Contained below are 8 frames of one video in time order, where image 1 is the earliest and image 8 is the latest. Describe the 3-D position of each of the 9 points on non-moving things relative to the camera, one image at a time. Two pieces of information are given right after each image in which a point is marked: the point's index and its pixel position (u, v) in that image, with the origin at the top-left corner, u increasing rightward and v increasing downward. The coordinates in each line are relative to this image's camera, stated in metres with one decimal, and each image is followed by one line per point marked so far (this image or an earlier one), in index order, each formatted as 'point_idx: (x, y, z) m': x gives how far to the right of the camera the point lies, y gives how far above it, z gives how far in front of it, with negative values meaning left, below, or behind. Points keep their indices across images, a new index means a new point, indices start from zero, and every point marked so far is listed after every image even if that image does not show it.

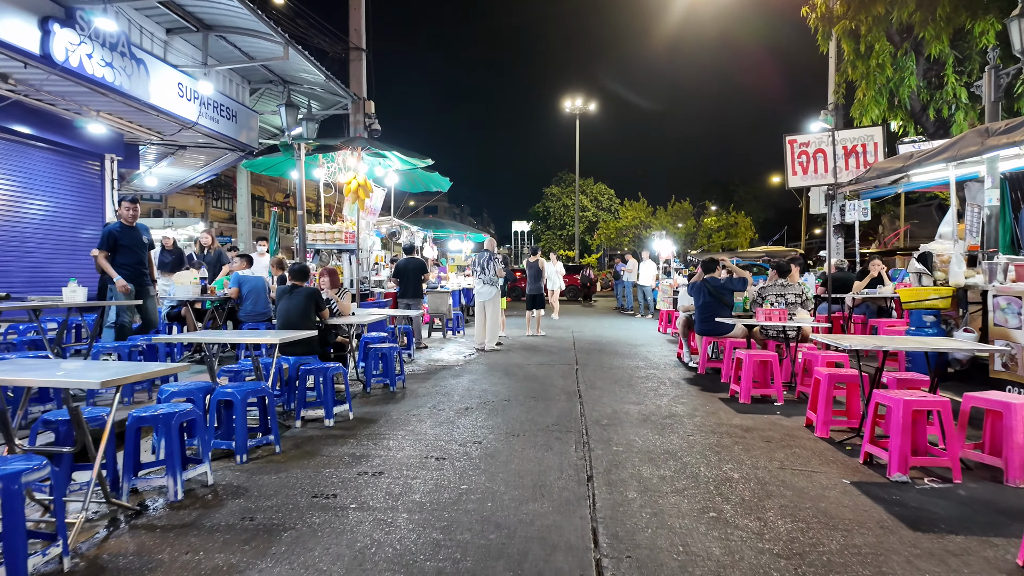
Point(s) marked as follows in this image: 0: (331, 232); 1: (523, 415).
0: (-3.0, +1.0, +9.7) m
1: (+0.1, -1.1, +5.1) m
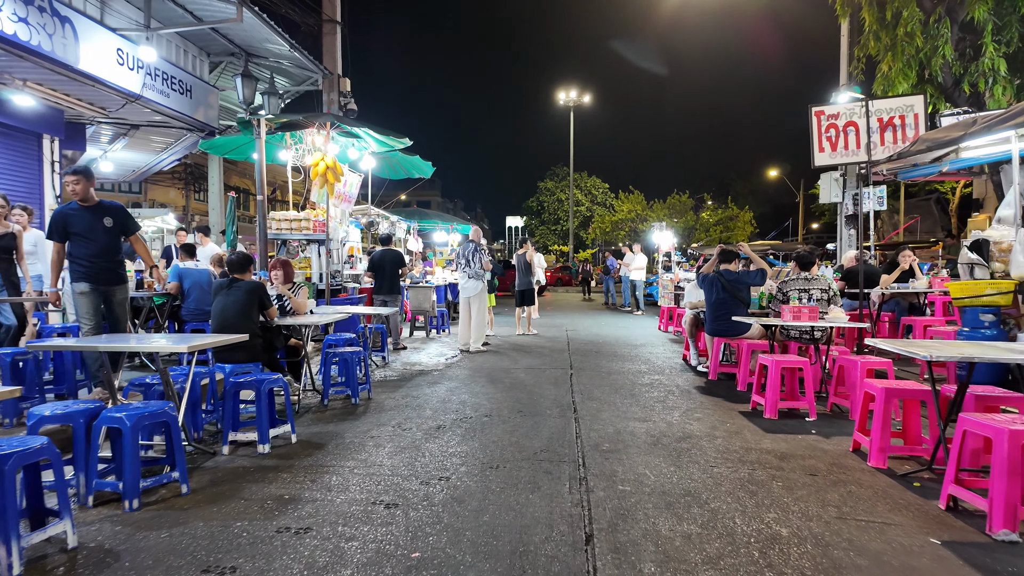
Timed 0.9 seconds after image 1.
0: (-3.2, +1.0, +8.7) m
1: (0.0, -1.1, +4.1) m
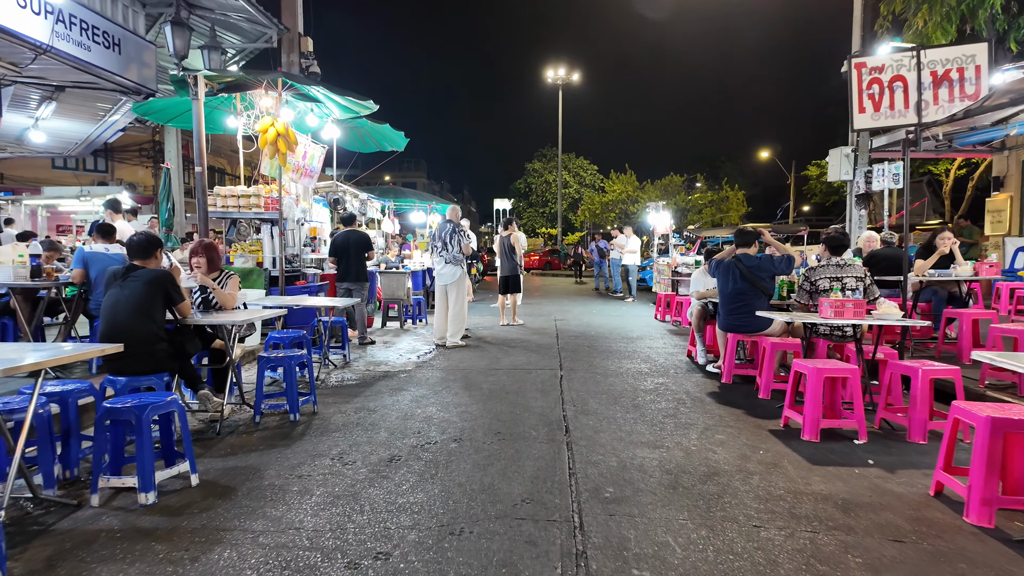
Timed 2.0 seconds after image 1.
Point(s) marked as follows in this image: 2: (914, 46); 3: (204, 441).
0: (-3.5, +1.2, +7.6) m
1: (-0.2, -1.0, +3.1) m
2: (+3.4, +2.1, +5.0) m
3: (-2.1, -1.1, +4.0) m
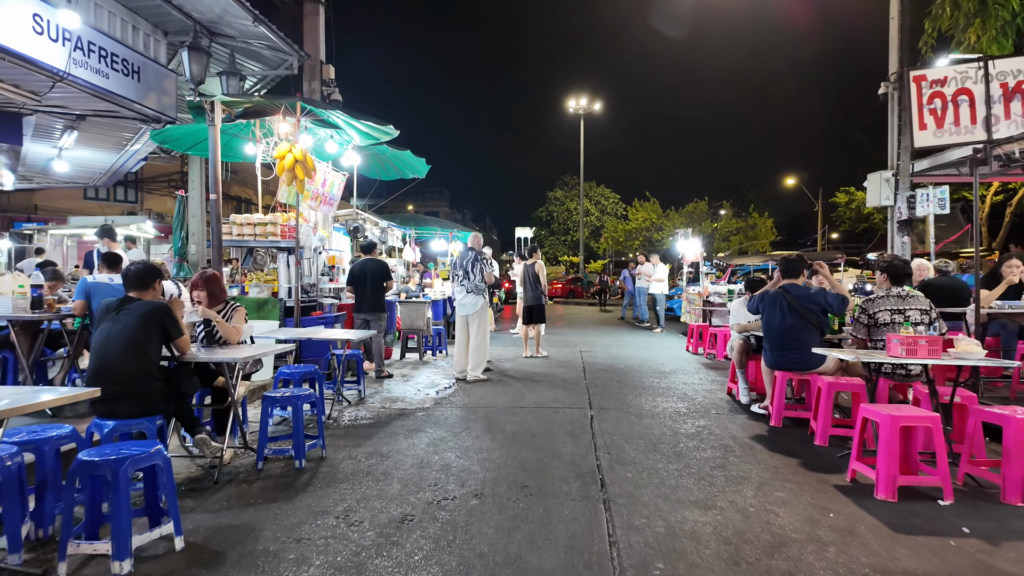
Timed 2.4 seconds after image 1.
0: (-3.2, +0.8, +7.4) m
1: (0.0, -1.2, +2.7) m
2: (+3.6, +1.8, +4.6) m
3: (-1.9, -1.3, +3.7) m
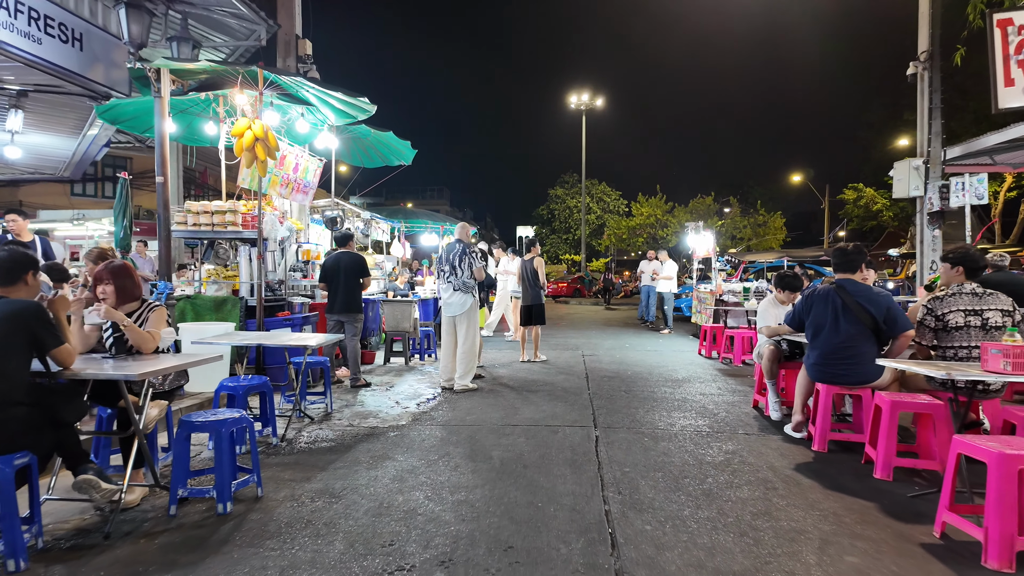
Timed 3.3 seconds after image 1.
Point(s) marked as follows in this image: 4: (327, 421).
0: (-3.2, +0.9, +6.5) m
1: (-0.1, -1.2, +1.8) m
2: (+3.6, +1.8, +3.7) m
3: (-2.0, -1.2, +2.8) m
4: (-1.6, -1.2, +5.1) m
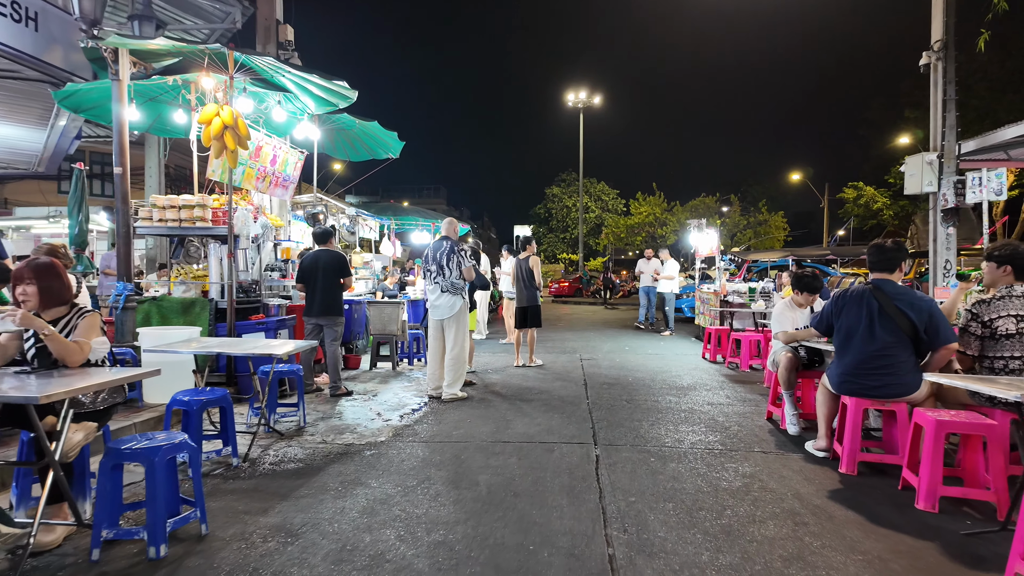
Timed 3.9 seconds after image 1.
0: (-3.3, +0.8, +6.0) m
1: (-0.2, -1.2, +1.3) m
2: (+3.5, +1.8, +3.2) m
3: (-2.1, -1.3, +2.3) m
4: (-1.7, -1.2, +4.6) m
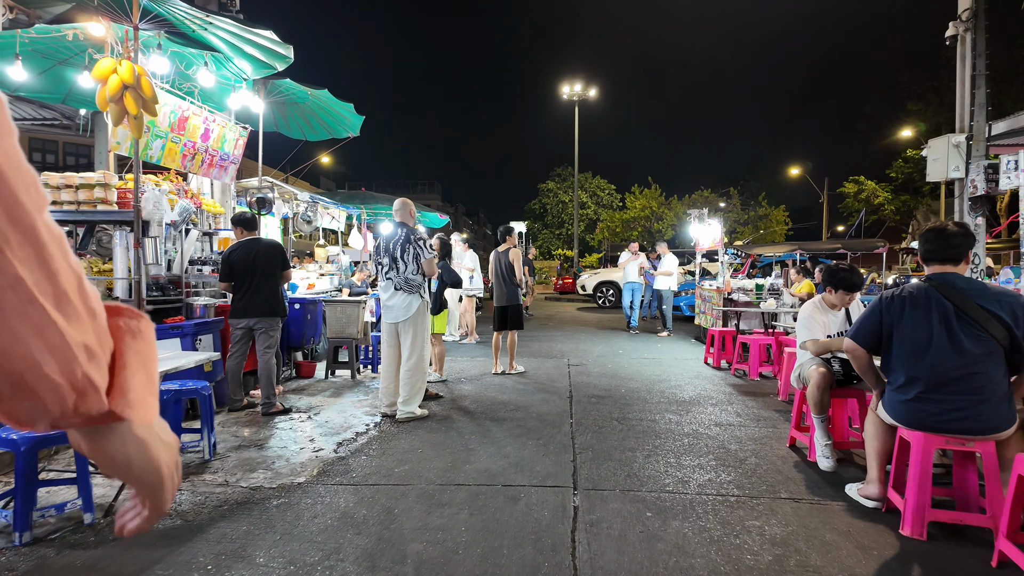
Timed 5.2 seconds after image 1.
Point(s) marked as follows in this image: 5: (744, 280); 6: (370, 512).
0: (-3.6, +0.9, +4.9) m
1: (-0.4, -1.2, +0.3) m
2: (+3.2, +1.8, +2.2) m
3: (-2.3, -1.3, +1.3) m
4: (-1.9, -1.2, +3.6) m
5: (+3.7, +0.1, +9.4) m
6: (-0.7, -1.2, +3.0) m
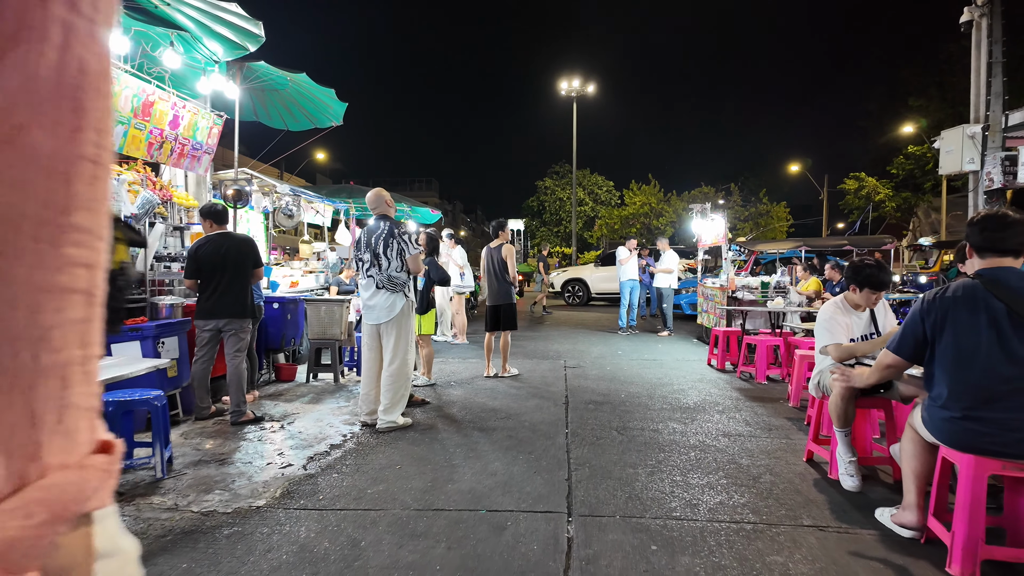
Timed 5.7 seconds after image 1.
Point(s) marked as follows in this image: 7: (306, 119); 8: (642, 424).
0: (-3.7, +0.9, +4.5) m
1: (-0.5, -1.2, -0.1) m
2: (+3.2, +1.8, +1.8) m
3: (-2.4, -1.3, +0.9) m
4: (-2.0, -1.1, +3.2) m
5: (+3.6, +0.2, +9.0) m
6: (-0.8, -1.2, +2.6) m
7: (-2.5, +2.0, +7.1) m
8: (+1.1, -1.1, +4.7) m
